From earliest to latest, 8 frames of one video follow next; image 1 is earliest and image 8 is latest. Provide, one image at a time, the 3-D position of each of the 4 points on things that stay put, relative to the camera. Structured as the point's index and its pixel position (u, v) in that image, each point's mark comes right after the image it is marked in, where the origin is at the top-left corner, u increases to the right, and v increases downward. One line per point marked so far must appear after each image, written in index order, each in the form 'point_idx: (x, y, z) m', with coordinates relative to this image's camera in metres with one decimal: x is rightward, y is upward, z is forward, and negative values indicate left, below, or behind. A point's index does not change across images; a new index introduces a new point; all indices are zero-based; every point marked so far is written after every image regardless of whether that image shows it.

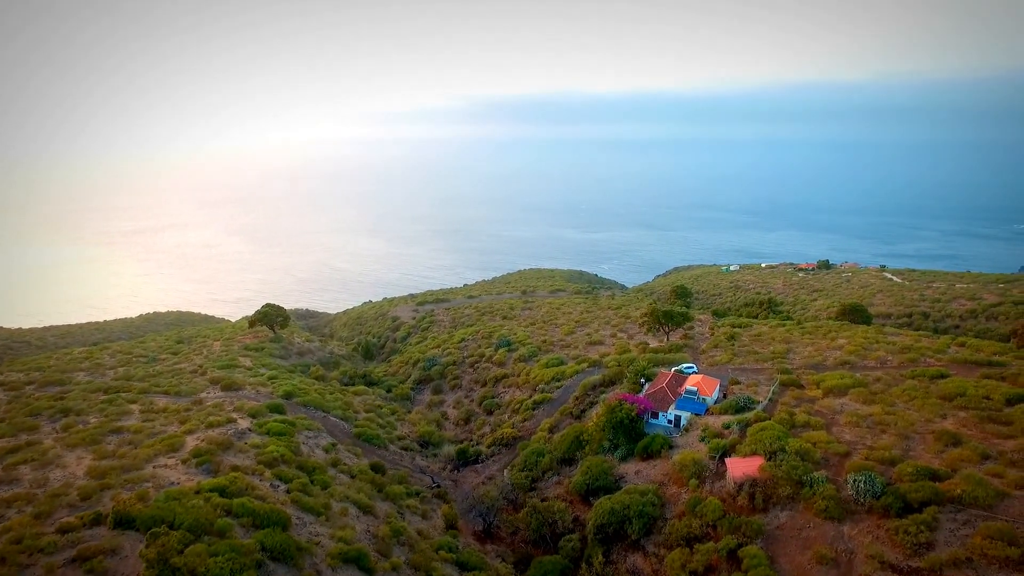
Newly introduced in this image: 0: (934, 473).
0: (+8.9, -3.9, +13.0) m
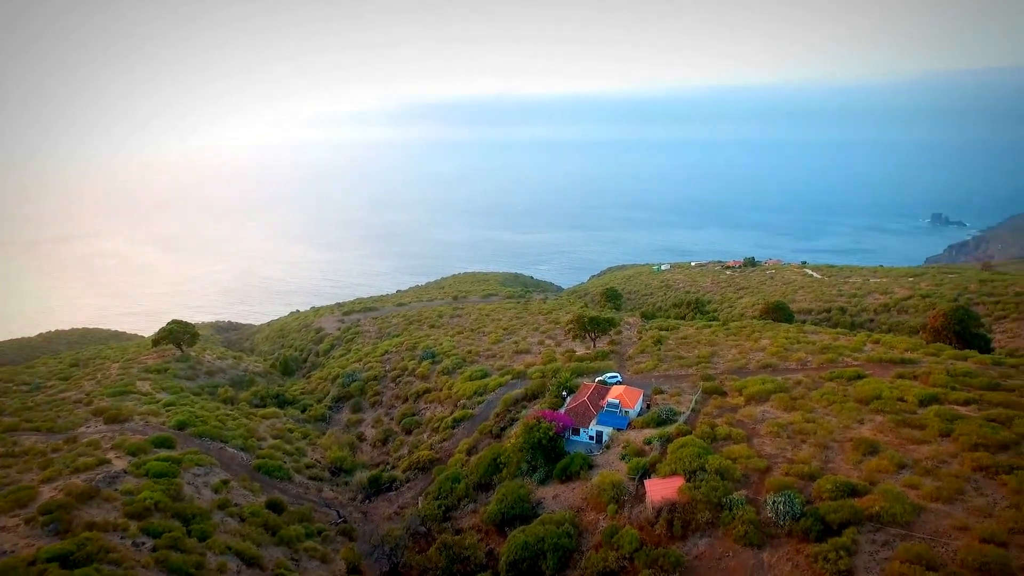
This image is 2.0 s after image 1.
0: (+6.9, -4.1, +12.5) m
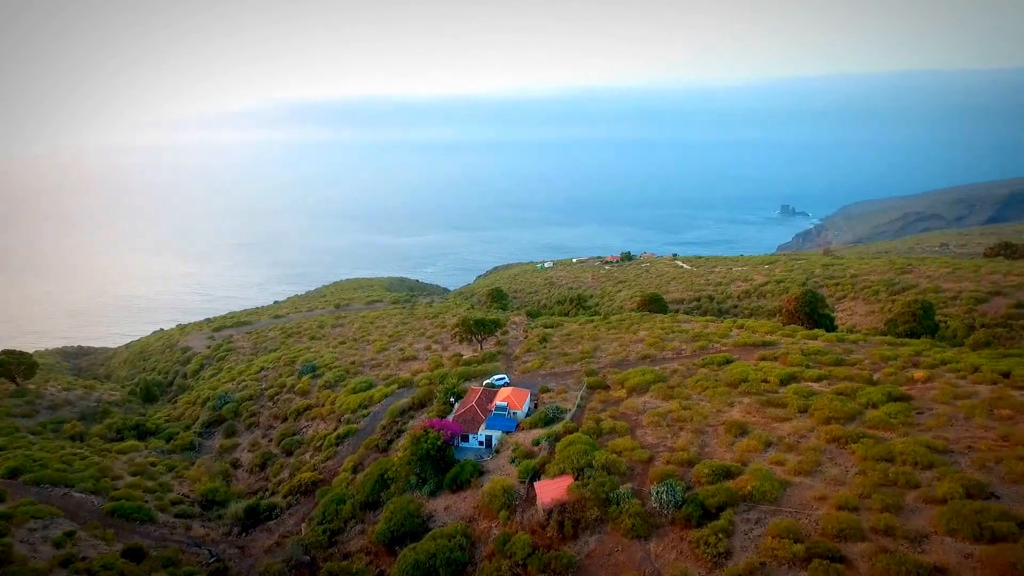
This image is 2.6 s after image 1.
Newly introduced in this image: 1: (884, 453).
0: (+4.6, -3.9, +13.2) m
1: (+7.8, -3.5, +12.9) m
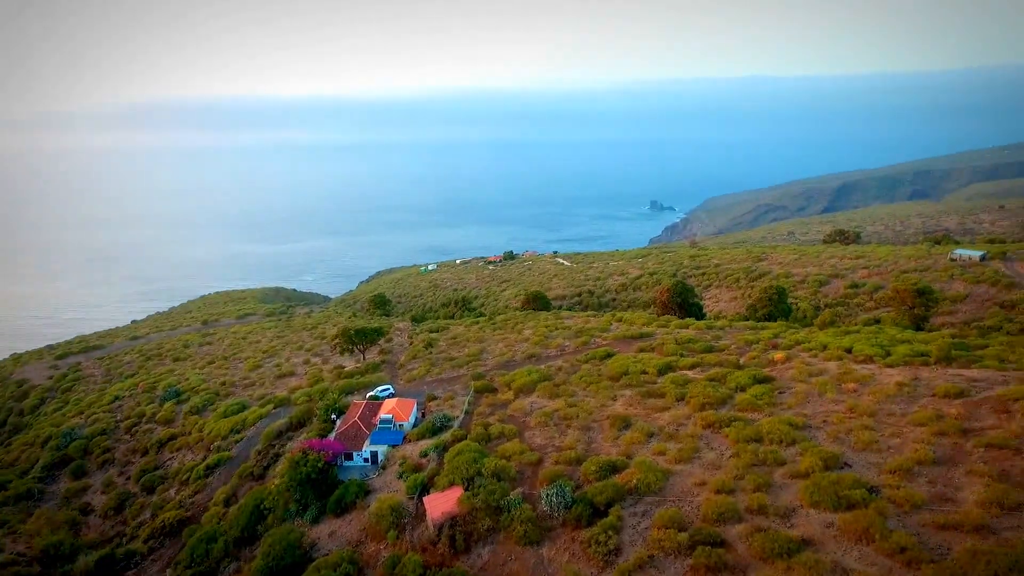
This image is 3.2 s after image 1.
0: (+2.2, -3.9, +13.4) m
1: (+5.4, -3.3, +13.8) m
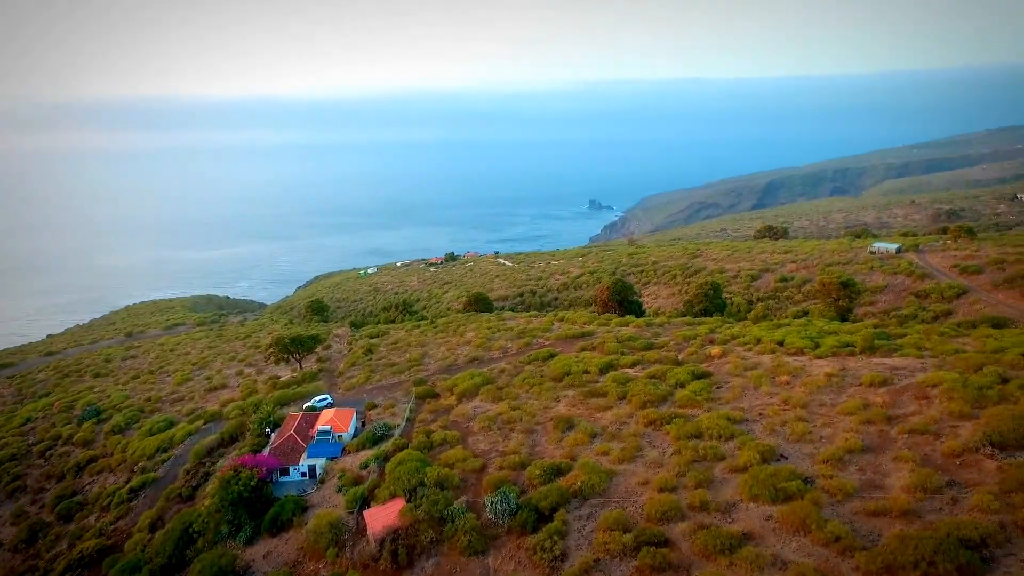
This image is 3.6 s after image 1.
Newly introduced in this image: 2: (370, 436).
0: (+1.0, -3.9, +13.3) m
1: (+4.1, -3.2, +13.9) m
2: (-4.1, -4.3, +17.9) m
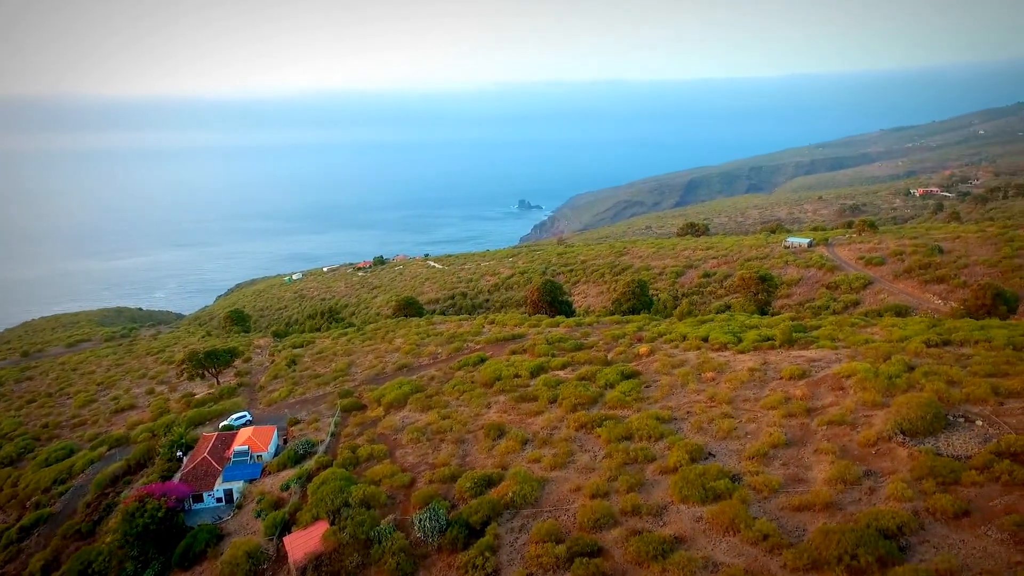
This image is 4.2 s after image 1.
0: (-0.5, -4.0, +12.9) m
1: (+2.5, -3.2, +13.9) m
2: (-6.0, -4.5, +16.9) m
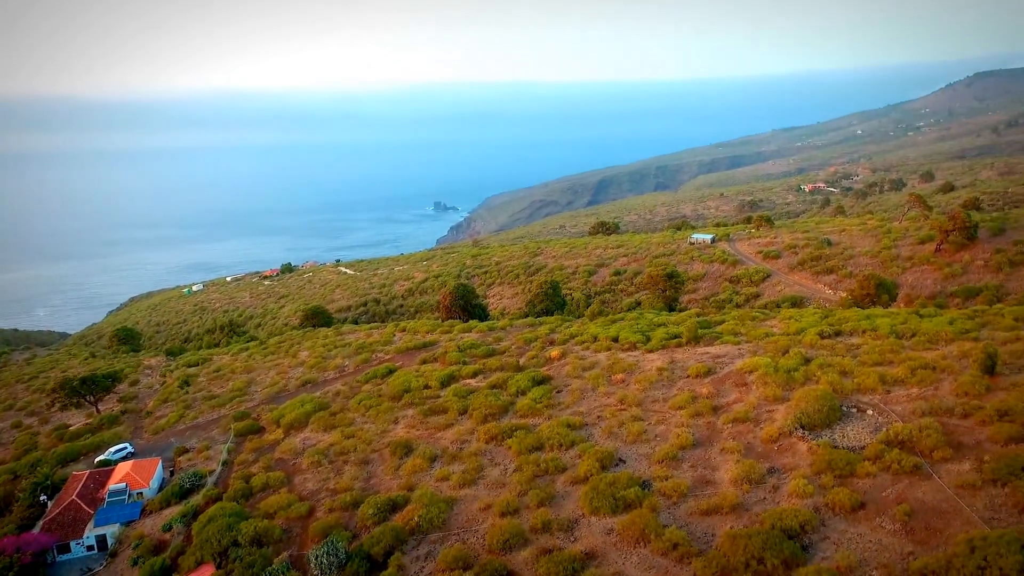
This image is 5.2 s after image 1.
0: (-2.3, -4.2, +12.1) m
1: (+0.5, -3.3, +13.5) m
2: (-8.3, -5.0, +15.3) m
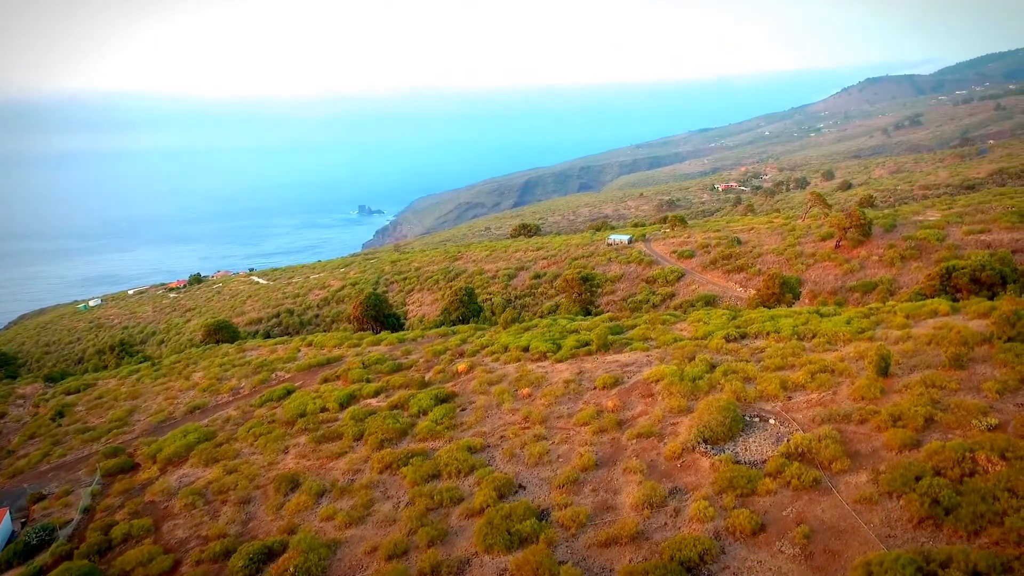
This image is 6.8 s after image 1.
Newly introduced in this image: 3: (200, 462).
0: (-4.2, -4.6, +10.8) m
1: (-1.6, -3.6, +12.4) m
2: (-10.5, -5.5, +13.3) m
3: (-8.0, -4.5, +16.0) m
